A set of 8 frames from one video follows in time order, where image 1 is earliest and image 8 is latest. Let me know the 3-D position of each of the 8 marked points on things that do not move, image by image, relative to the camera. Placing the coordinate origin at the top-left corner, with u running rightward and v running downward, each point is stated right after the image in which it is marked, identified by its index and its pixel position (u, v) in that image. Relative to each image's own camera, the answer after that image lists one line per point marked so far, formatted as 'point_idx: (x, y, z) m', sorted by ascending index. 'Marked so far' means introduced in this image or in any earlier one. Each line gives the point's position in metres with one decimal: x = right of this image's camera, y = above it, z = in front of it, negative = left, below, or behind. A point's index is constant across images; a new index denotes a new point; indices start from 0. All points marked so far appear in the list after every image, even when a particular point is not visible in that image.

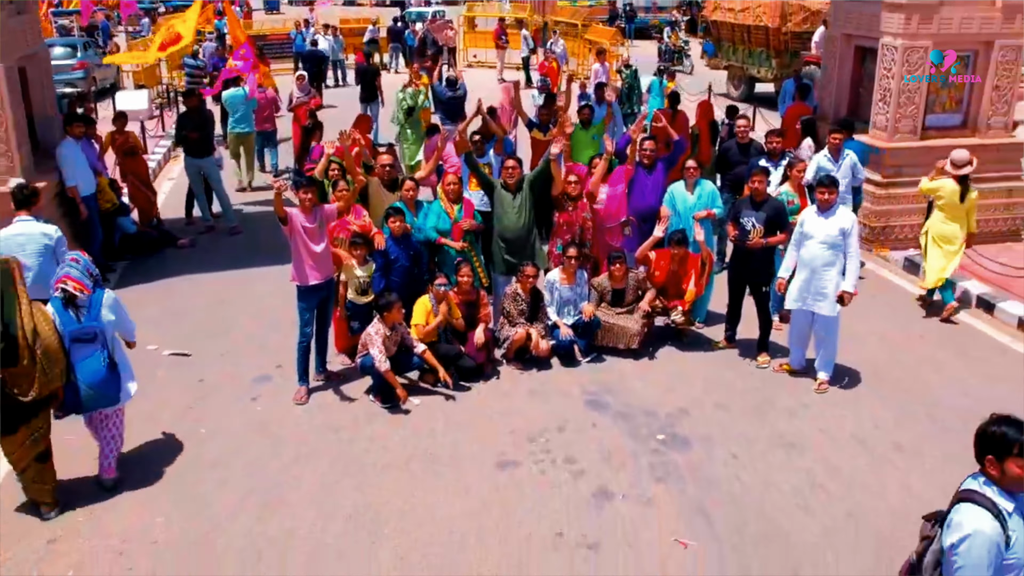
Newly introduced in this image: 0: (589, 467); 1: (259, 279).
0: (+0.3, -0.7, +4.7) m
1: (-1.6, 0.0, +7.4) m
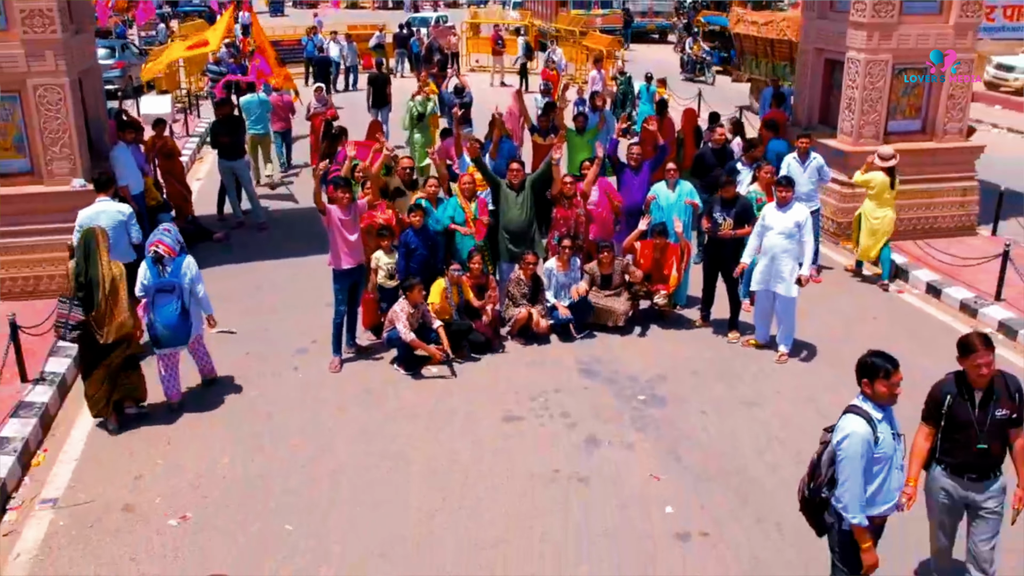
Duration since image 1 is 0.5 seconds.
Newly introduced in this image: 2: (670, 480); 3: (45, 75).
0: (+0.3, -0.6, +5.6) m
1: (-1.5, +0.1, +8.3) m
2: (+0.7, -0.8, +5.1) m
3: (-2.9, +1.3, +7.5) m
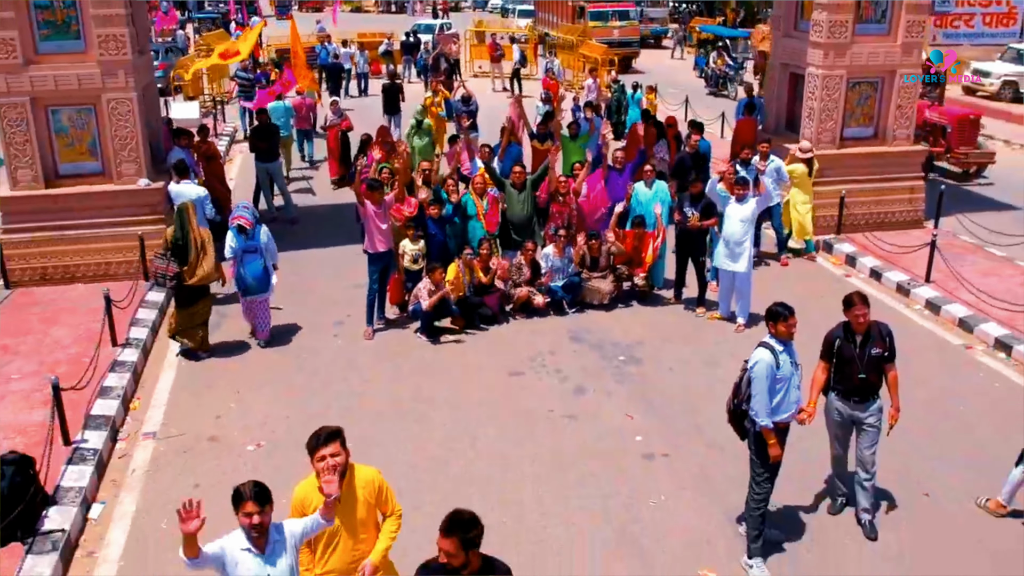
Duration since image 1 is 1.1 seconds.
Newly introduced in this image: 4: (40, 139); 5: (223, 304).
0: (+0.4, -0.5, +6.9) m
1: (-1.5, +0.2, +9.6) m
2: (+0.7, -0.7, +6.3) m
3: (-2.9, +1.4, +8.8) m
4: (-3.4, +1.1, +8.8) m
5: (-2.1, 0.0, +9.4) m
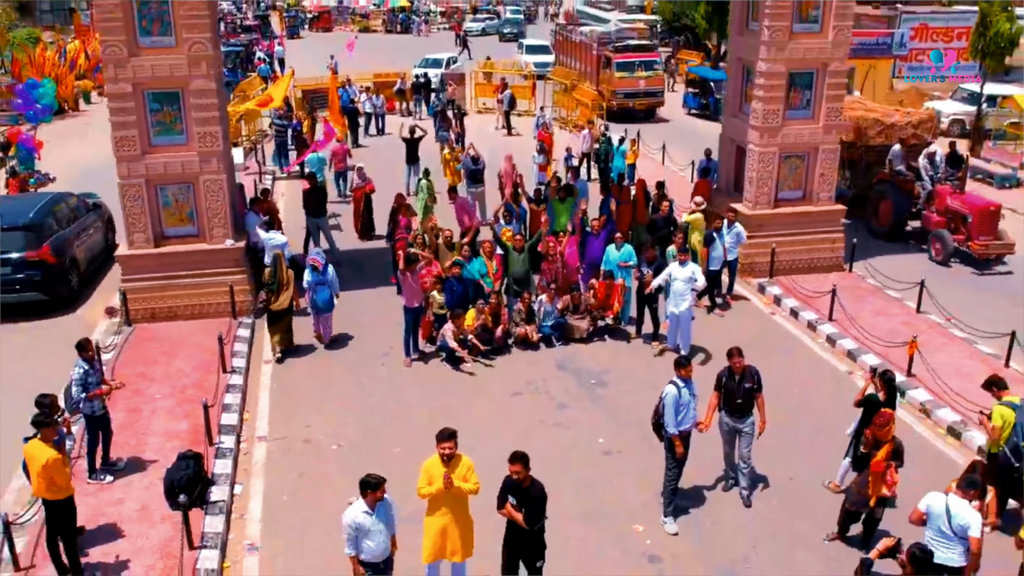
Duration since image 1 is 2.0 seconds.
0: (+0.4, -0.9, +9.6) m
1: (-1.5, -0.2, +12.3) m
2: (+0.7, -1.0, +9.0) m
3: (-2.9, +1.1, +11.4) m
4: (-3.4, +0.7, +11.5) m
5: (-2.1, -0.3, +12.1) m
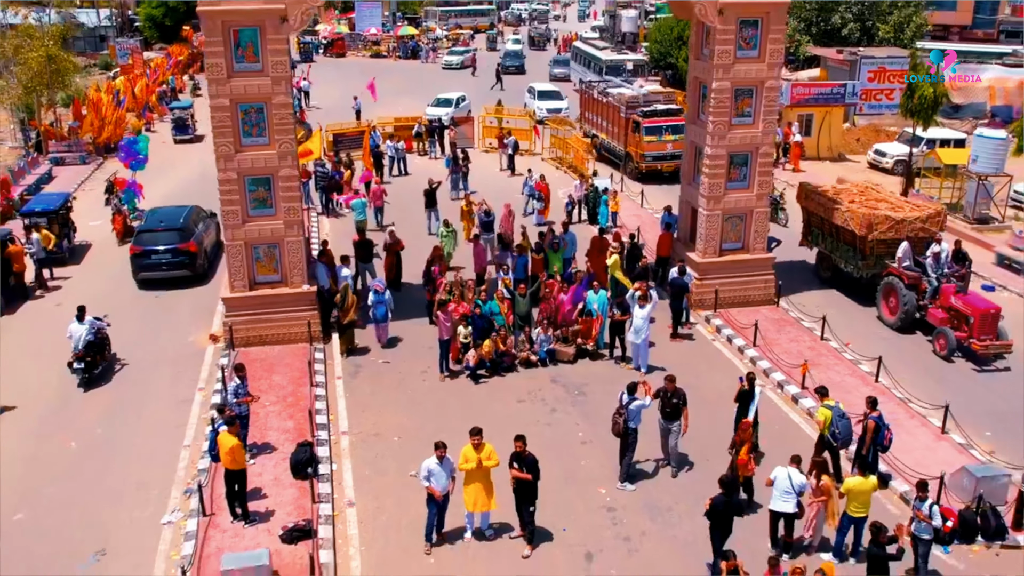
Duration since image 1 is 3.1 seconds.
0: (+0.4, -1.3, +13.4) m
1: (-1.4, -0.6, +16.1) m
2: (+0.8, -1.5, +12.9) m
3: (-2.8, +0.7, +15.3) m
4: (-3.4, +0.3, +15.3) m
5: (-2.0, -0.7, +16.0) m
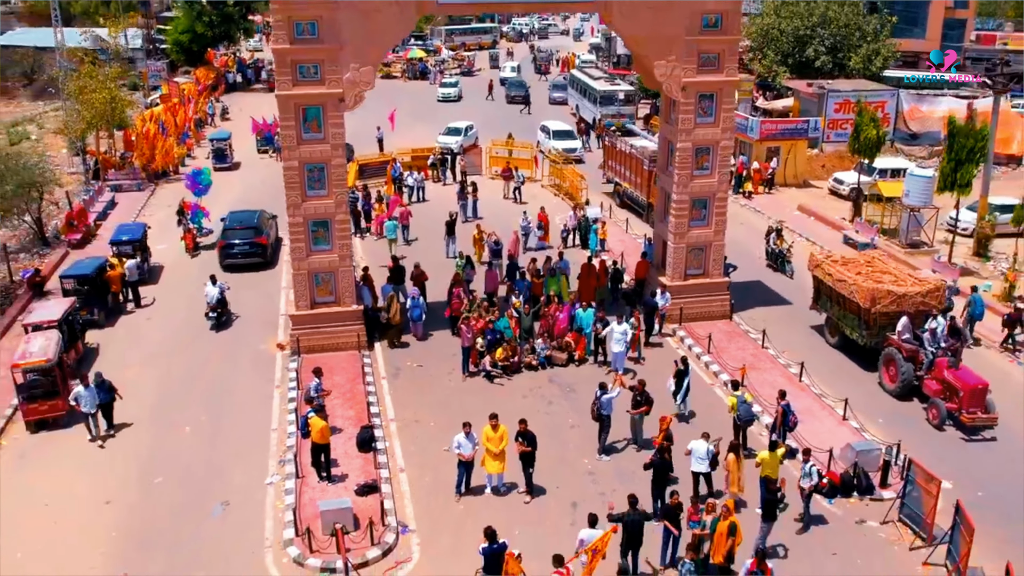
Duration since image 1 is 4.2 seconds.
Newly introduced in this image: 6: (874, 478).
0: (+0.5, -1.6, +17.5) m
1: (-1.3, -0.9, +20.2) m
2: (+0.9, -1.8, +17.0) m
3: (-2.7, +0.3, +19.4) m
4: (-3.3, 0.0, +19.4) m
5: (-2.0, -1.0, +20.1) m
6: (+4.5, -2.4, +14.8) m
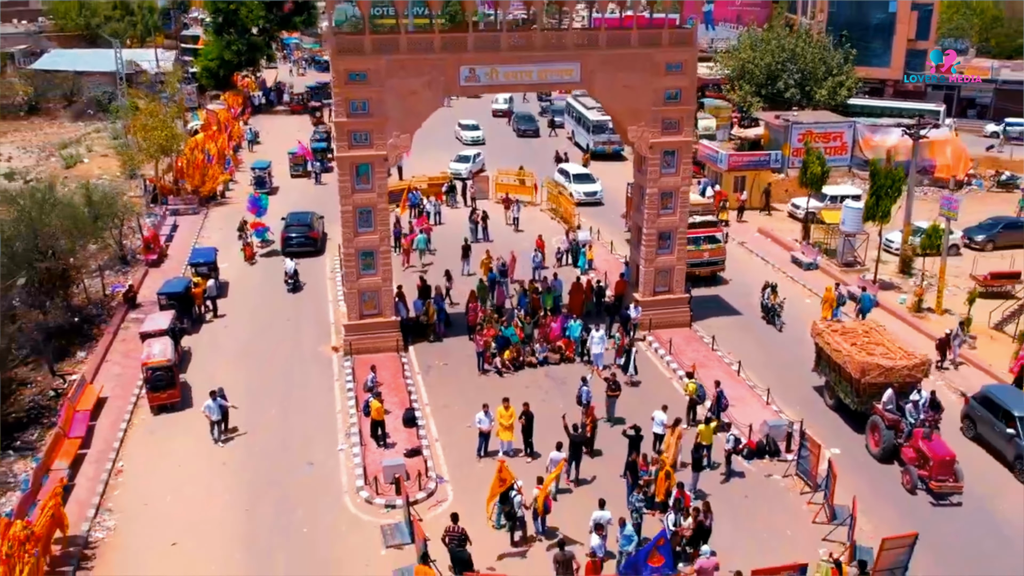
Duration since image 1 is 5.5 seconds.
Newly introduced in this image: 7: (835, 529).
0: (+0.6, -1.9, +23.0) m
1: (-1.2, -1.2, +25.7) m
2: (+1.0, -2.1, +22.5) m
3: (-2.6, 0.0, +24.9) m
4: (-3.2, -0.3, +24.9) m
5: (-1.9, -1.4, +25.5) m
6: (+4.6, -2.7, +20.3) m
7: (+4.8, -3.6, +17.6) m
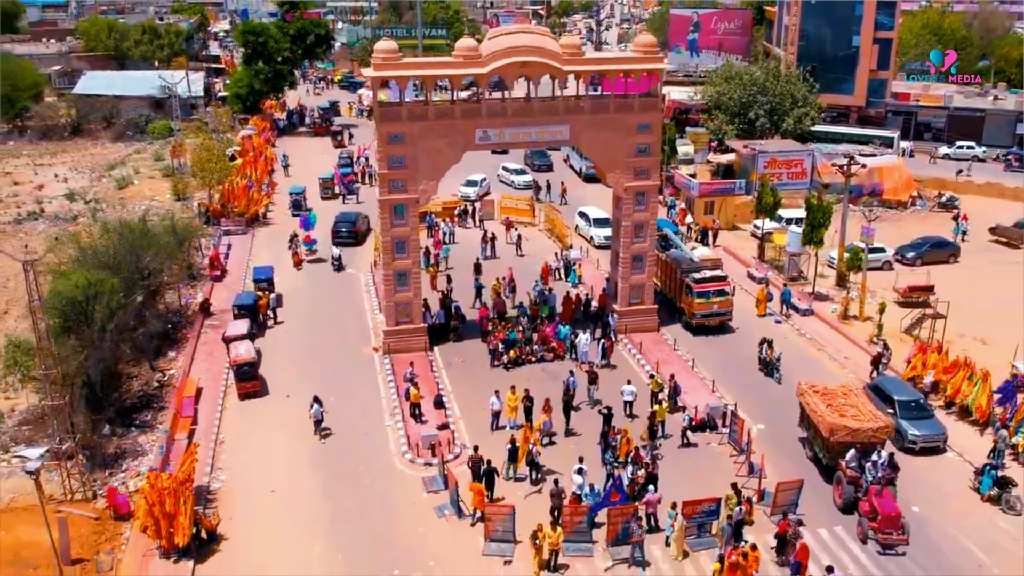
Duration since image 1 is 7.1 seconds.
0: (+0.7, -2.3, +29.7) m
1: (-1.1, -1.6, +32.4) m
2: (+1.1, -2.5, +29.1) m
3: (-2.5, -0.3, +31.5) m
4: (-3.1, -0.7, +31.6) m
5: (-1.7, -1.7, +32.2) m
6: (+4.7, -3.0, +26.9) m
7: (+4.9, -3.9, +24.3) m
